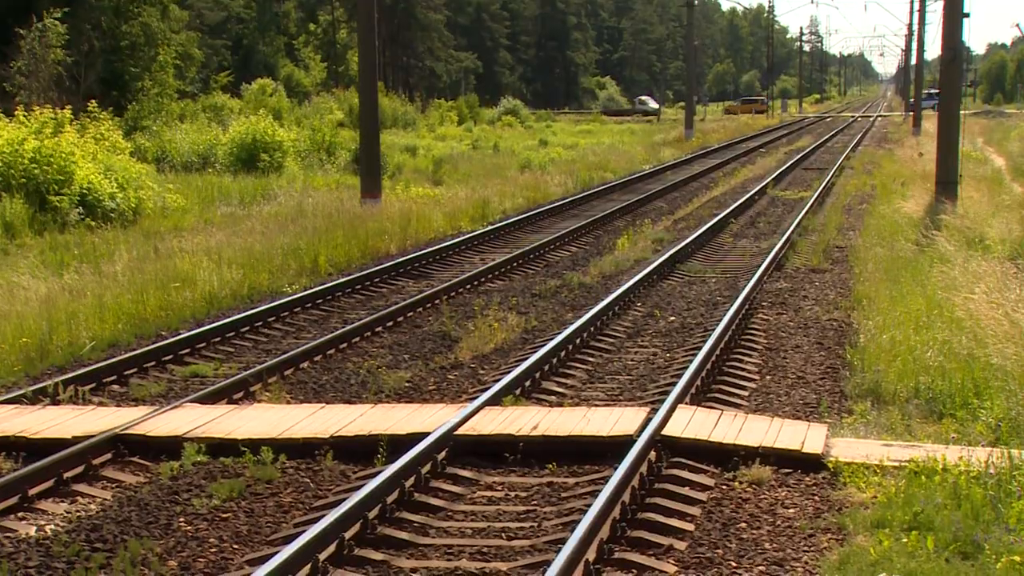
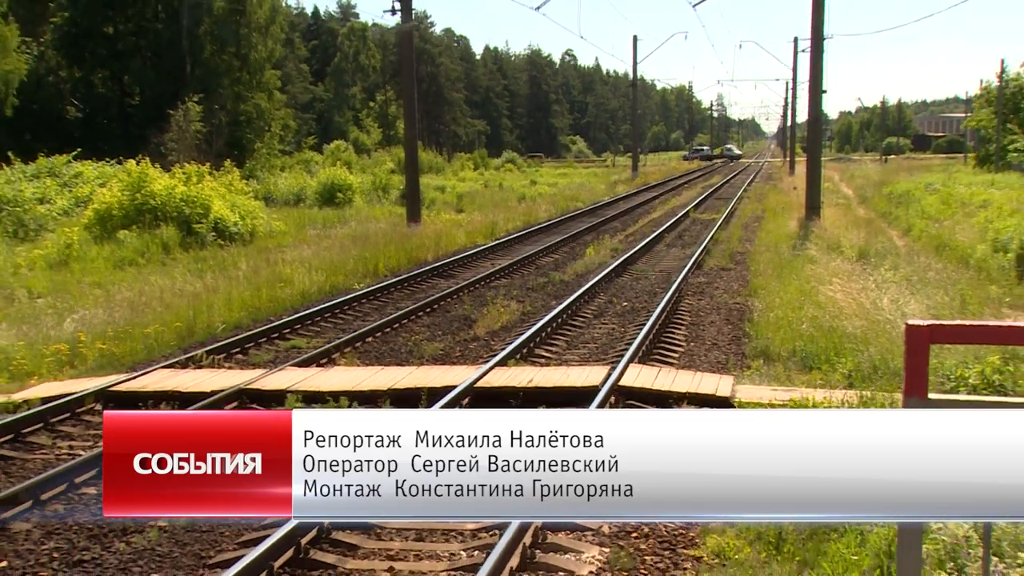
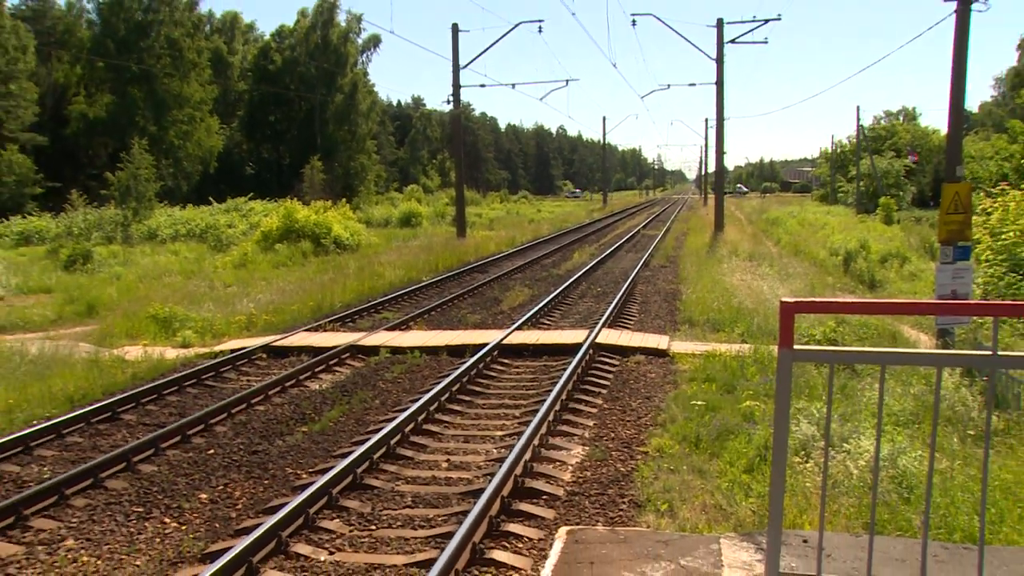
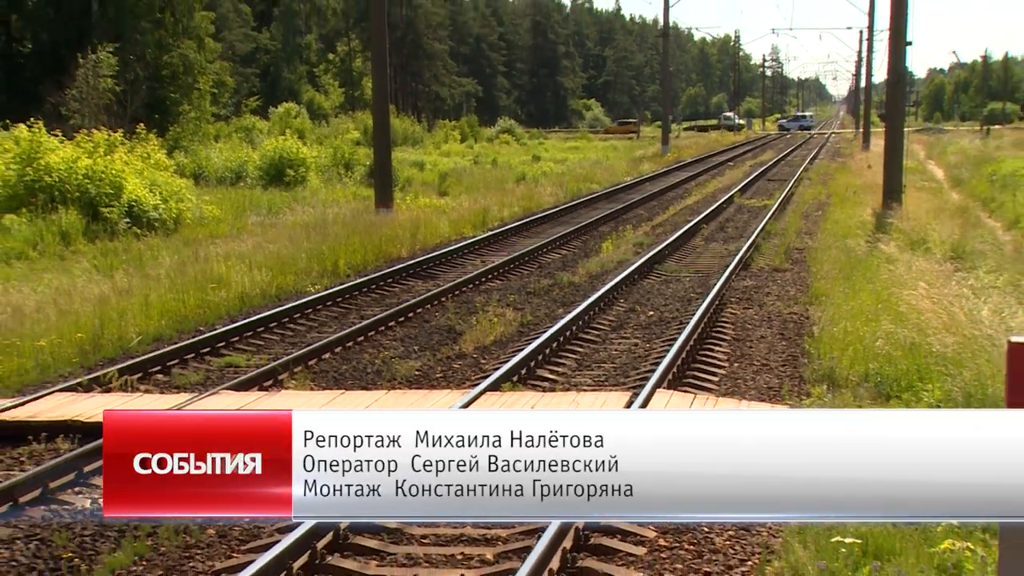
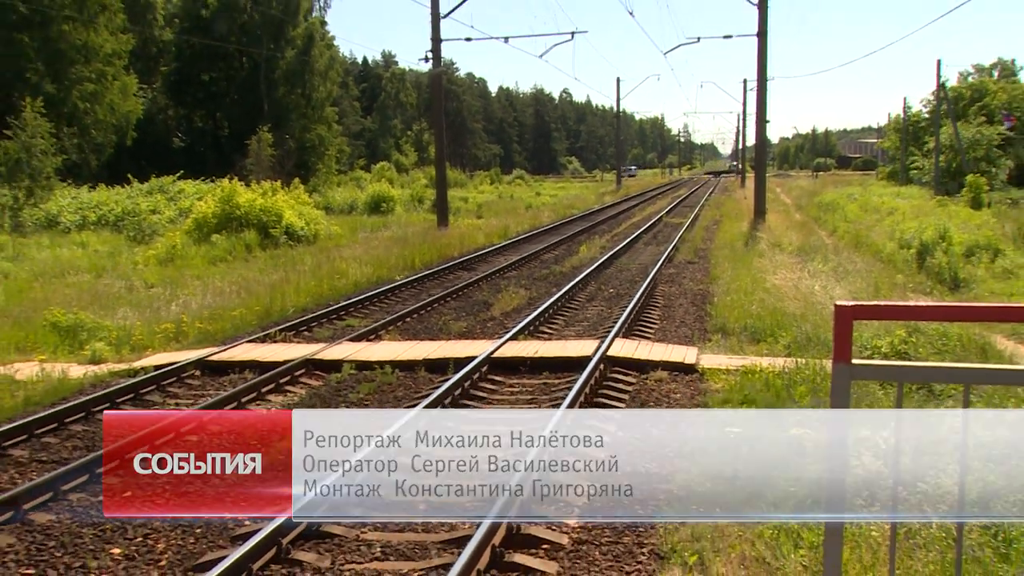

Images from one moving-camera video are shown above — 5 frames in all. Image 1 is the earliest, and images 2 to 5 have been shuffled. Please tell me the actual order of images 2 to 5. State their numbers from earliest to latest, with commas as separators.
4, 2, 5, 3
